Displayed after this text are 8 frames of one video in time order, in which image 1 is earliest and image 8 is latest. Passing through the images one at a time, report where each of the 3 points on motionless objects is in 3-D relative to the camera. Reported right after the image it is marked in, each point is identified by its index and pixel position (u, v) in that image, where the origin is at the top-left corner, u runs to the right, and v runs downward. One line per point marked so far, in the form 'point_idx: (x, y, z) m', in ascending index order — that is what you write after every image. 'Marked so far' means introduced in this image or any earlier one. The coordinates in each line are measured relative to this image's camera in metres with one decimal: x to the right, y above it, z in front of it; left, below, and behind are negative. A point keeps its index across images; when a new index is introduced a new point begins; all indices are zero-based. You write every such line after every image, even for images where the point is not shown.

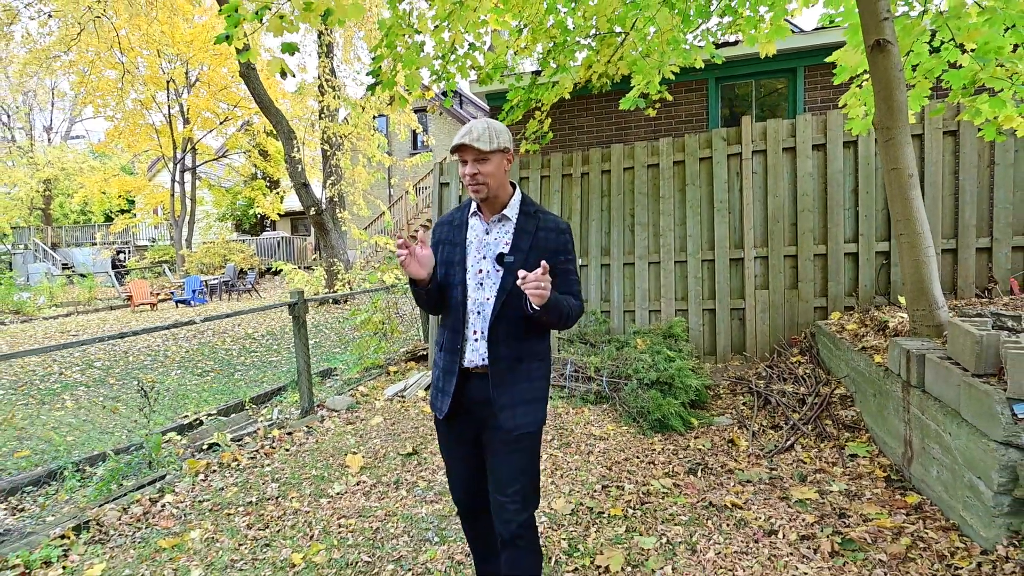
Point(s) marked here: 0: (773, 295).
0: (+2.0, -0.1, +3.9) m
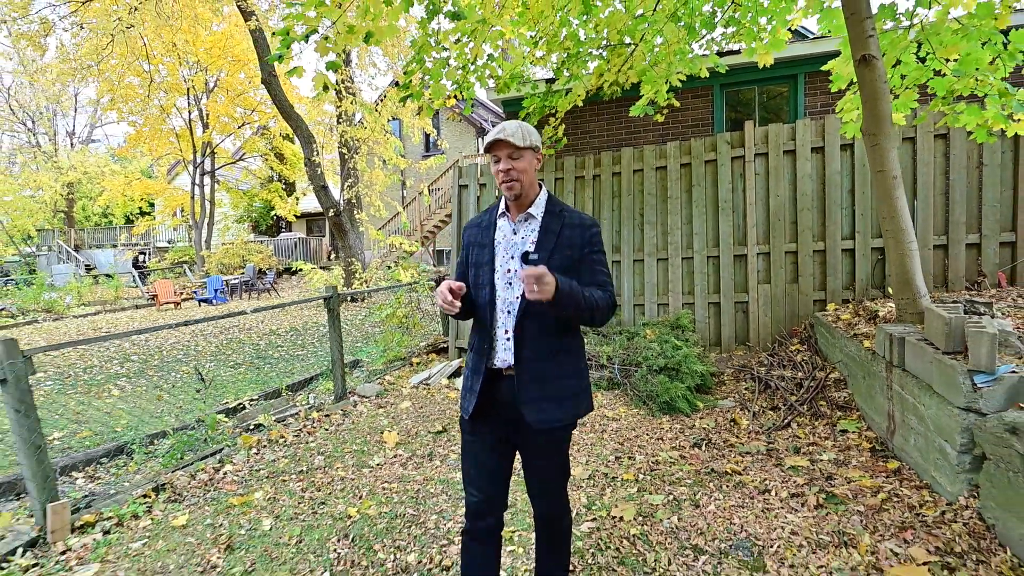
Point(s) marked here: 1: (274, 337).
0: (+2.2, 0.0, +4.2) m
1: (-3.8, -0.8, +8.1) m
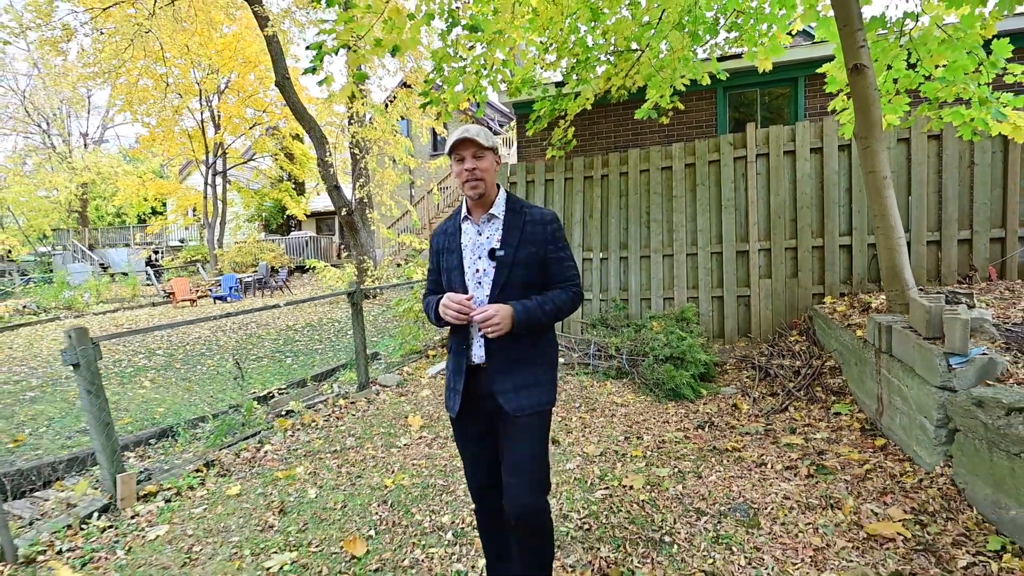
0: (+2.3, 0.0, +4.4) m
1: (-3.6, -0.7, +8.3) m
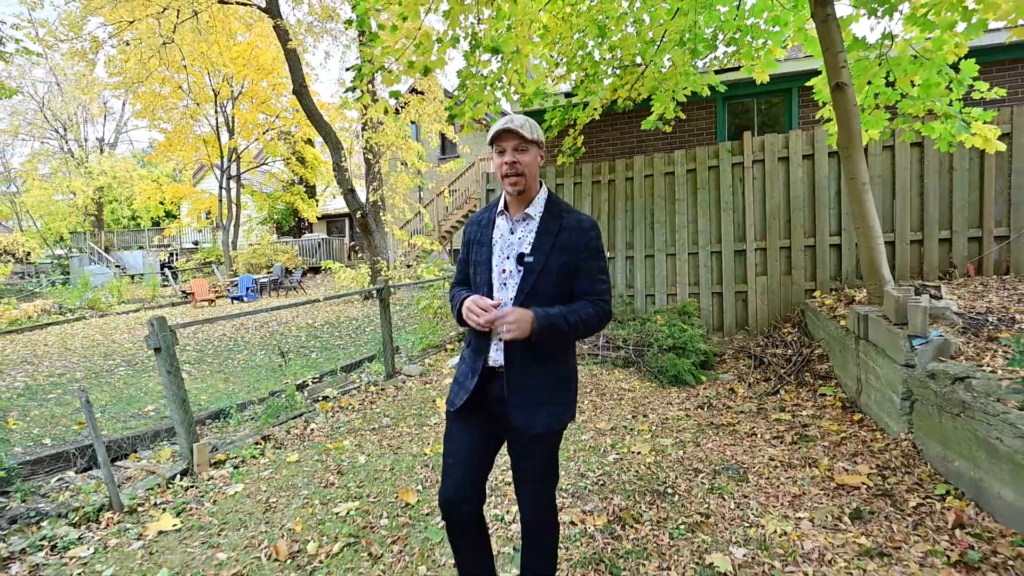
0: (+2.4, +0.1, +4.7) m
1: (-3.4, -0.7, +8.7) m
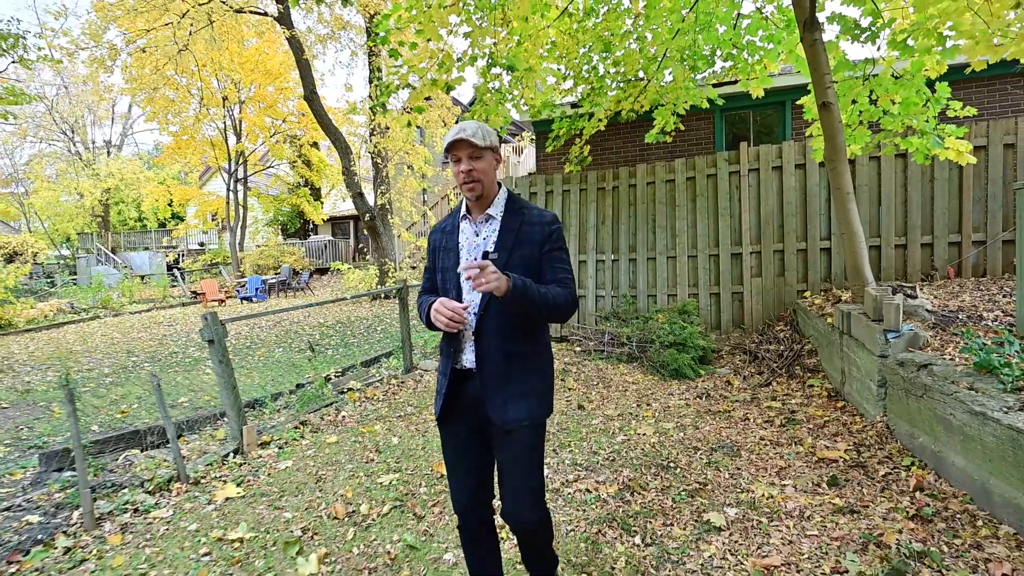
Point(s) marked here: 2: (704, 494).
0: (+2.5, +0.1, +5.1) m
1: (-3.3, -0.7, +9.1) m
2: (+0.9, -1.0, +2.4) m
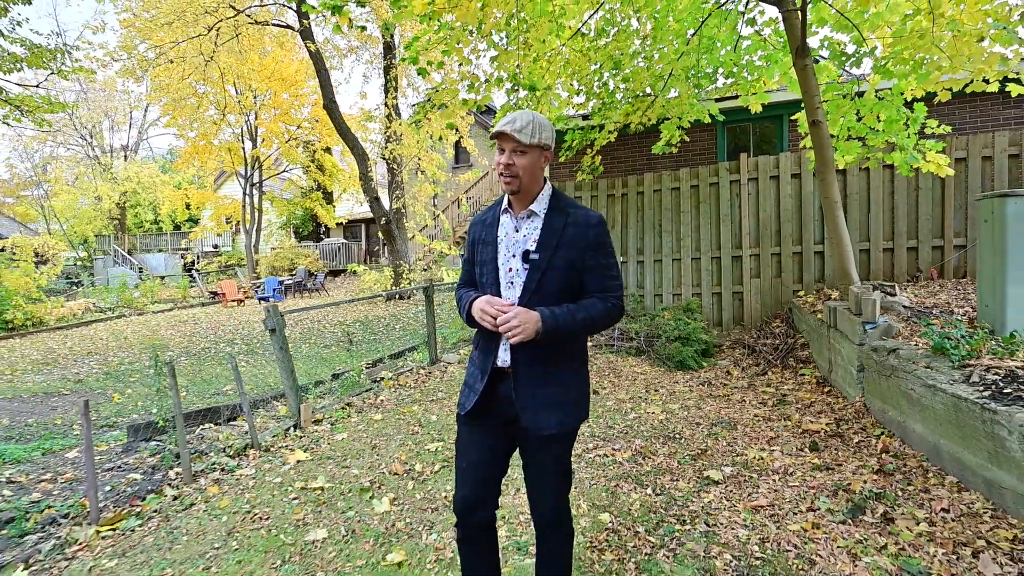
0: (+2.7, +0.1, +5.5) m
1: (-3.1, -0.7, +9.5) m
2: (+1.1, -0.9, +2.8) m
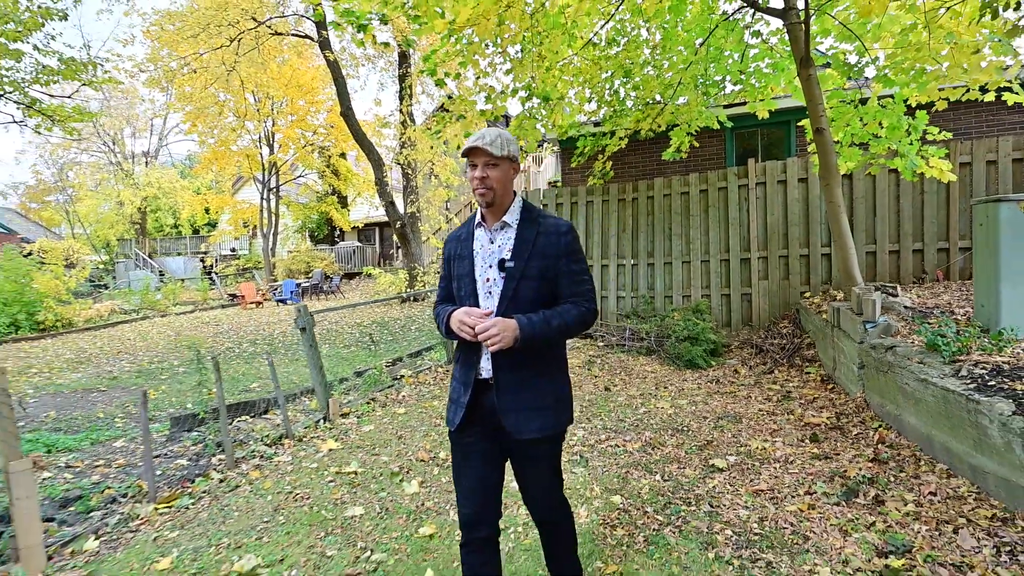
0: (+2.9, 0.0, +5.6) m
1: (-2.9, -0.8, +9.8) m
2: (+1.2, -0.9, +3.0) m
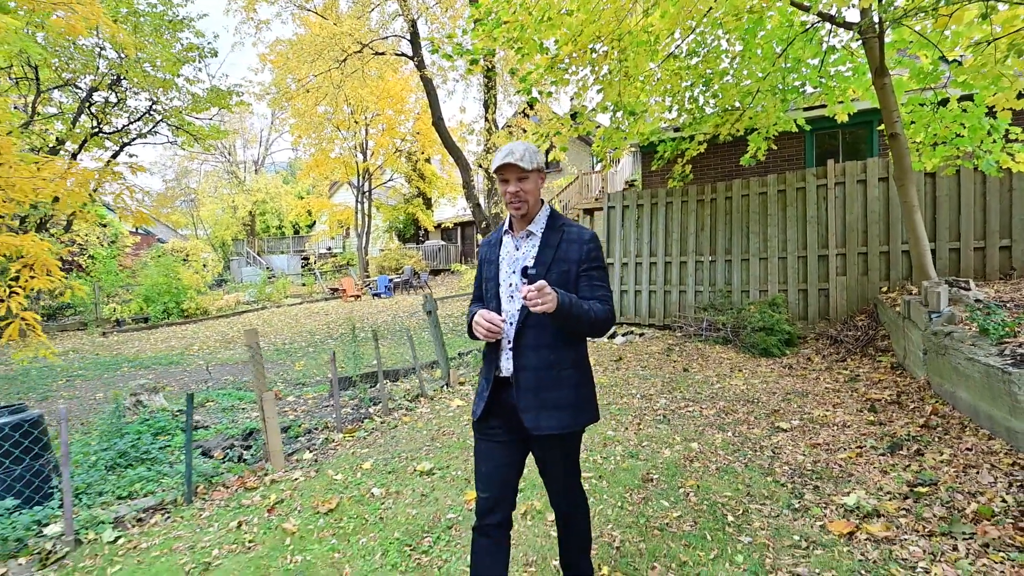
0: (+3.9, +0.1, +5.9) m
1: (-1.2, -0.6, +10.8) m
2: (+1.8, -0.9, +3.5) m
